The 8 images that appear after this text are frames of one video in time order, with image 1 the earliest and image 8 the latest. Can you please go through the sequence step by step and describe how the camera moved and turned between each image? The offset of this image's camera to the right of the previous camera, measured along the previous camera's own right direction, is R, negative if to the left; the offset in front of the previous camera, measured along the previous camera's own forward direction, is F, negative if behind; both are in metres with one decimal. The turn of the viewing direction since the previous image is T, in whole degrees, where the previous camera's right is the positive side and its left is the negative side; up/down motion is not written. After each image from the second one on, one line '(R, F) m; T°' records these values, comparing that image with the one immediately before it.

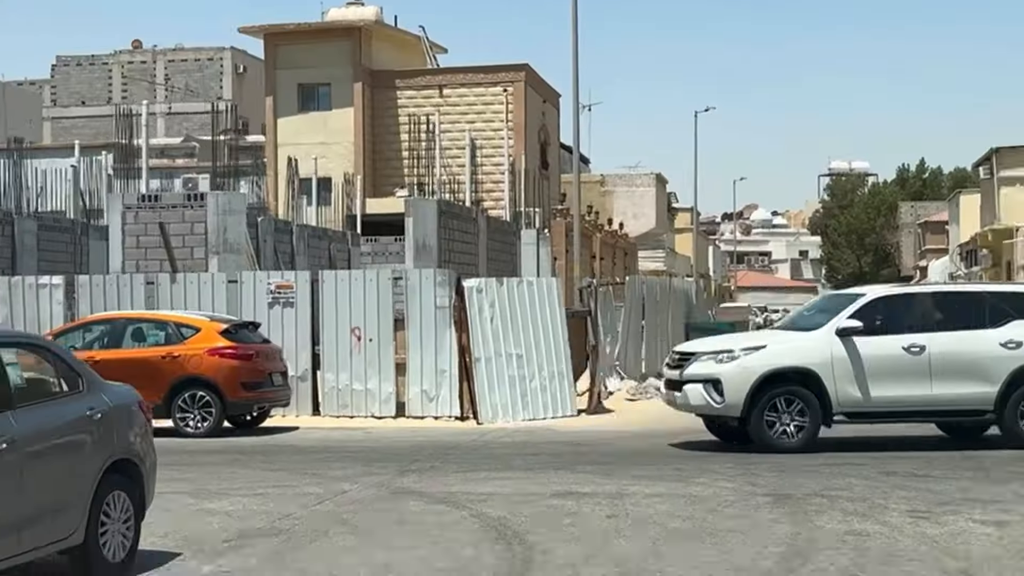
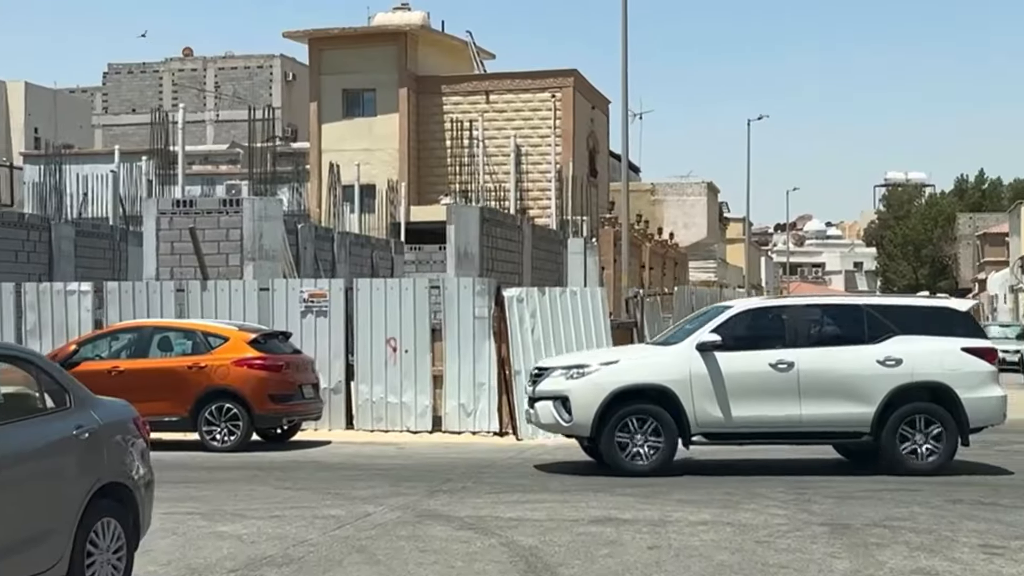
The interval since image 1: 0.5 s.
(+0.1, +0.7) m; -2°
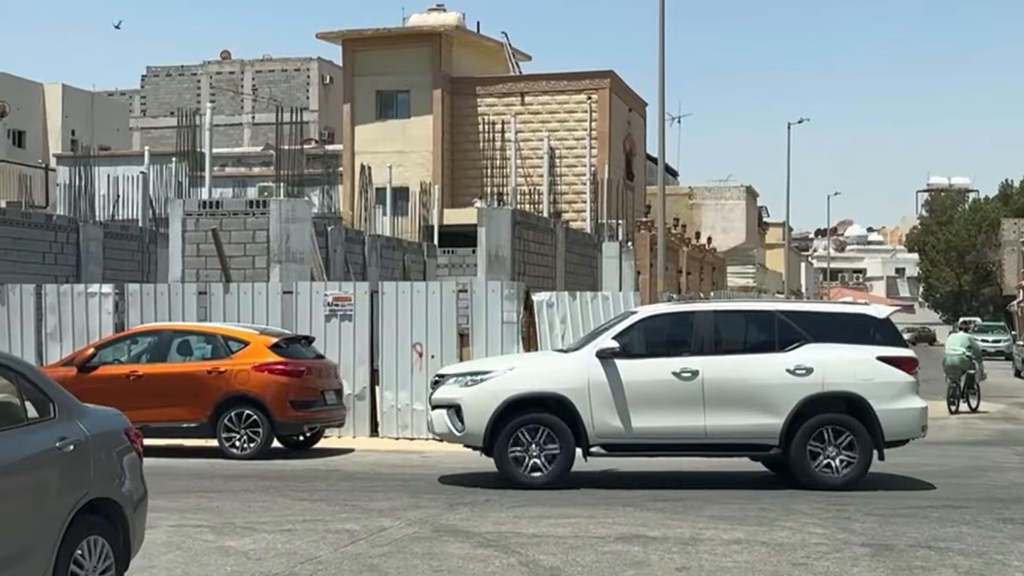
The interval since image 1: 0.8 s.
(+0.1, +0.5) m; -2°
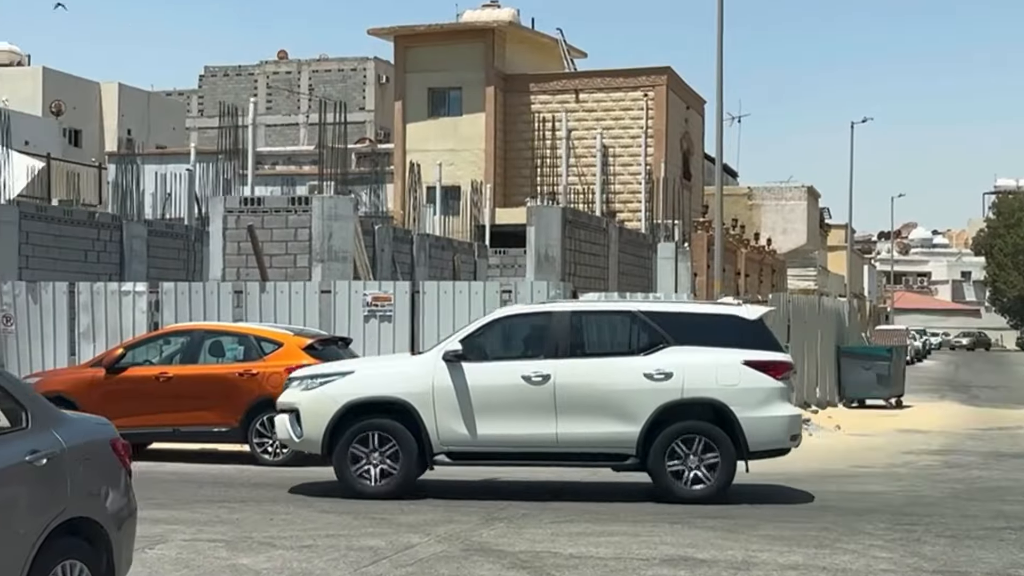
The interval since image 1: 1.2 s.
(+0.1, +0.7) m; -3°
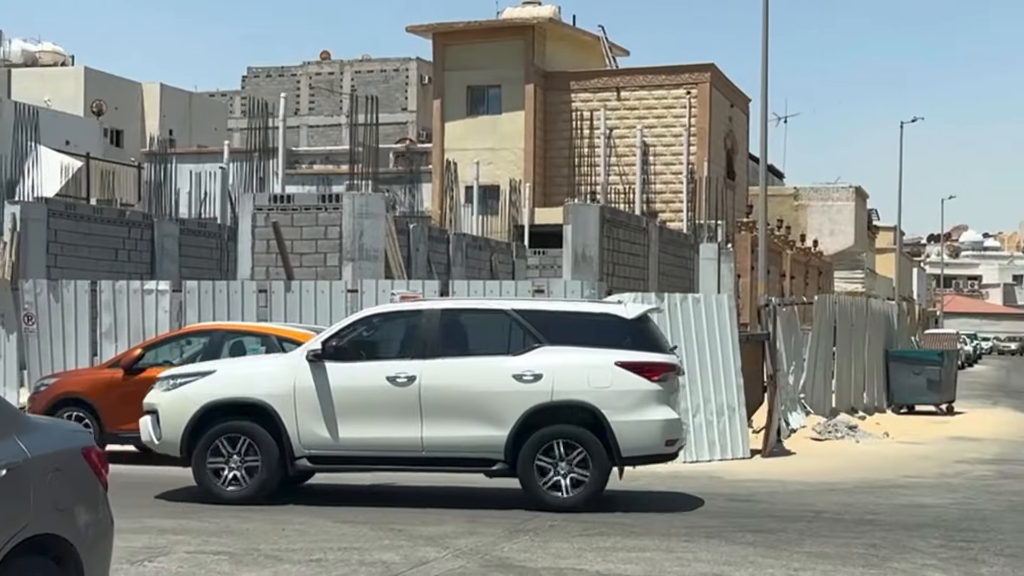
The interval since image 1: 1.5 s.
(+0.1, +0.6) m; -2°
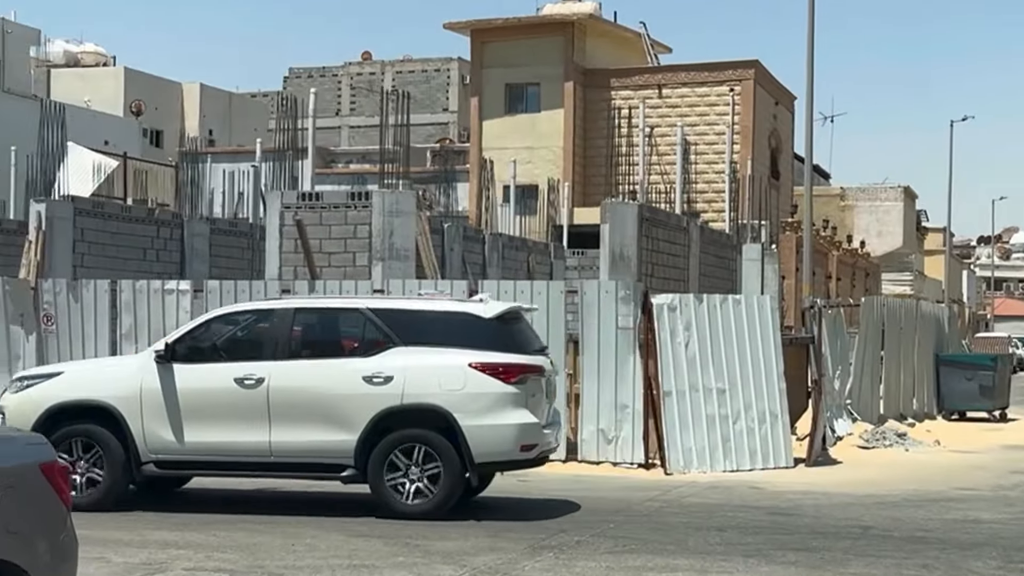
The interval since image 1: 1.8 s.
(+0.1, +0.6) m; -2°
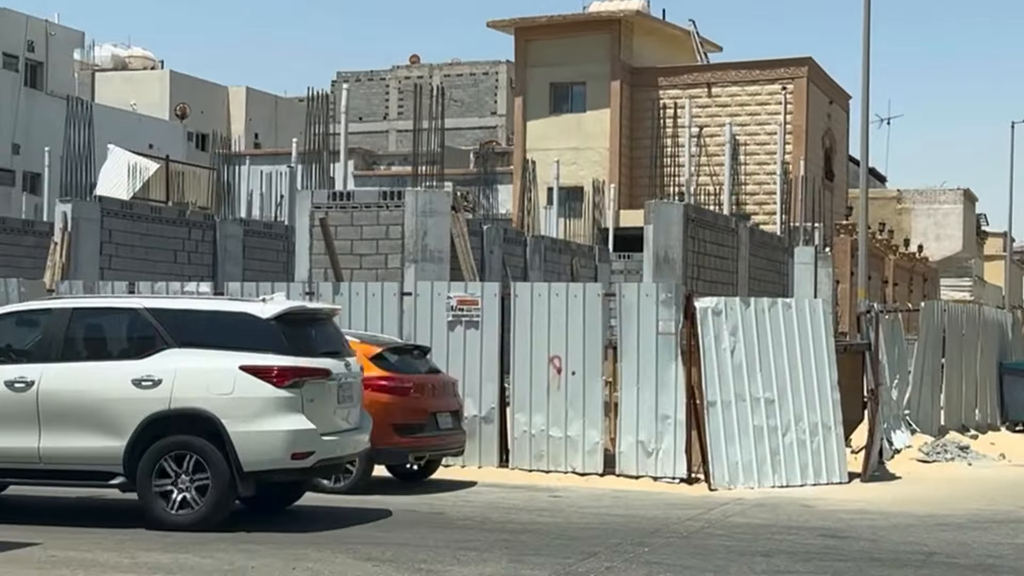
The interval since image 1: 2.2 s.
(+0.2, +0.8) m; -2°
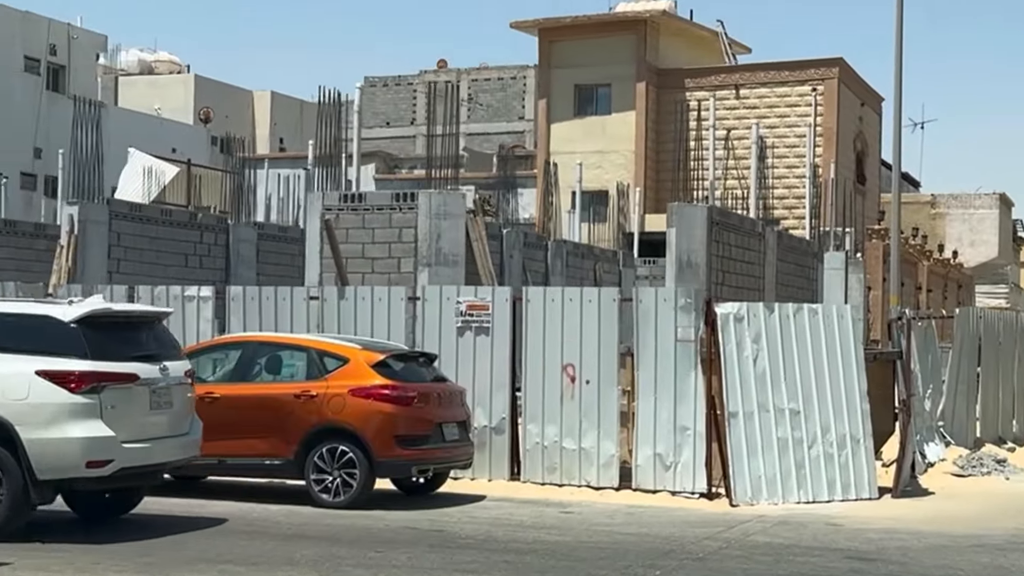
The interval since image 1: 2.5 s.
(+0.2, +0.6) m; -1°
